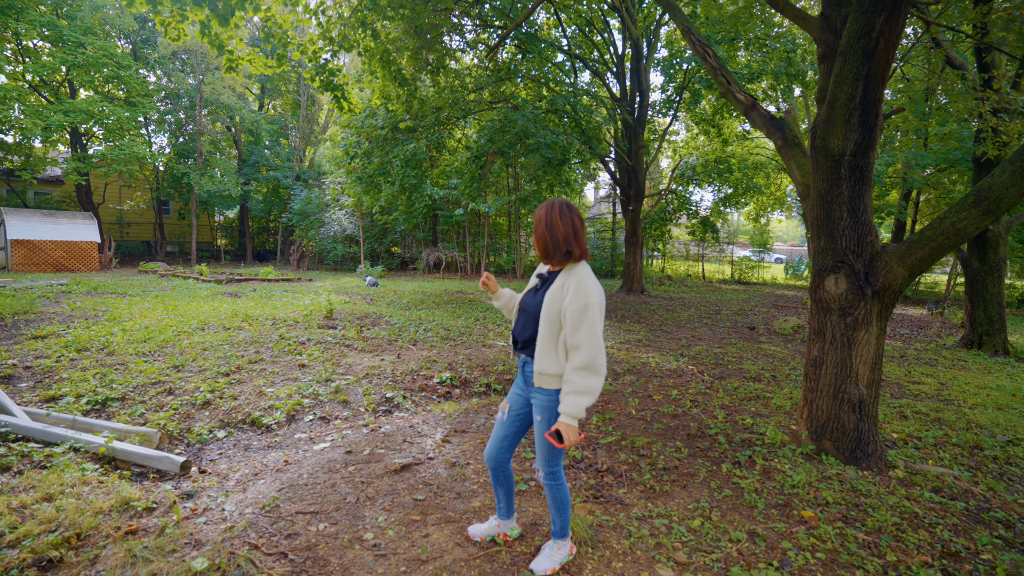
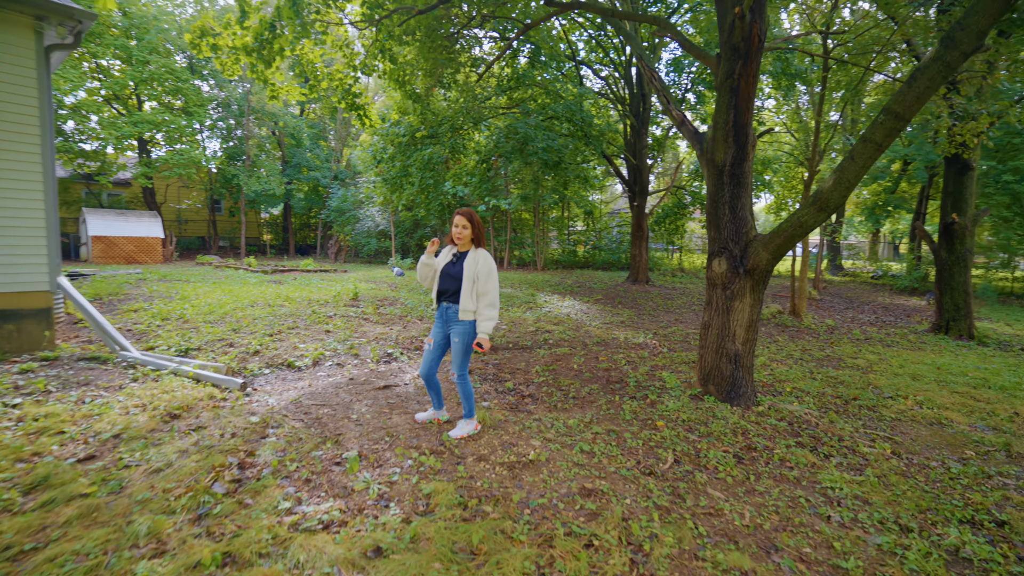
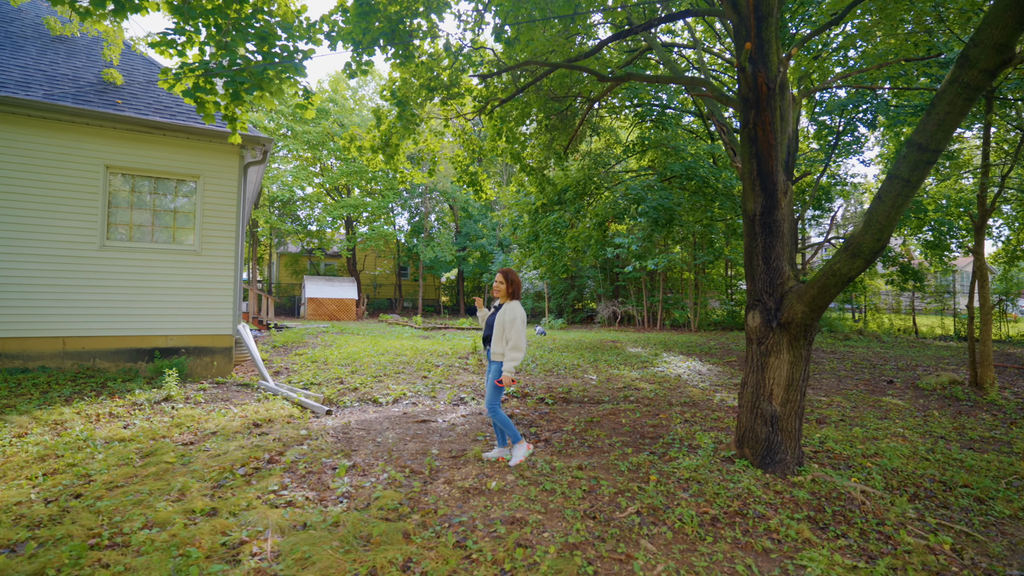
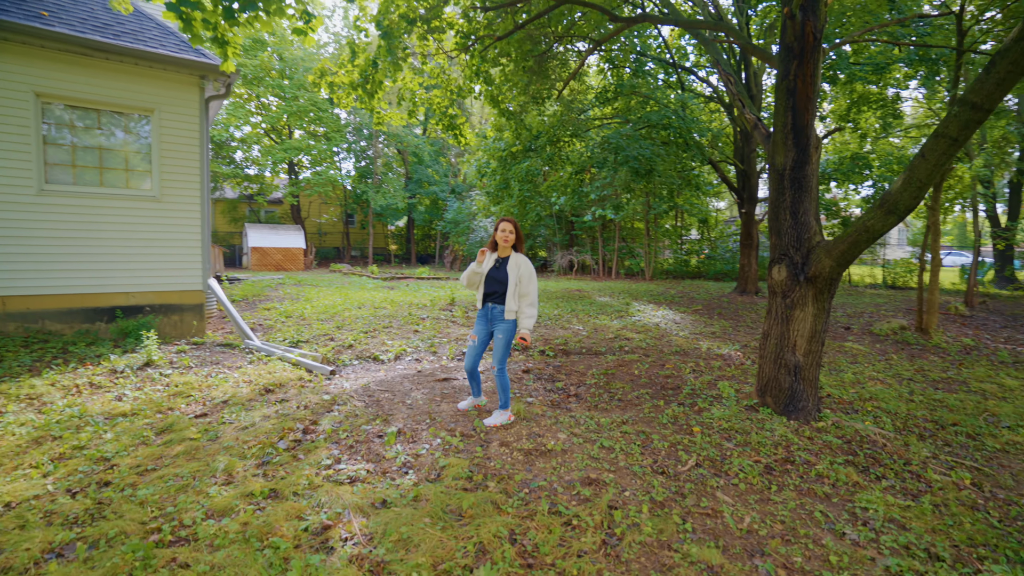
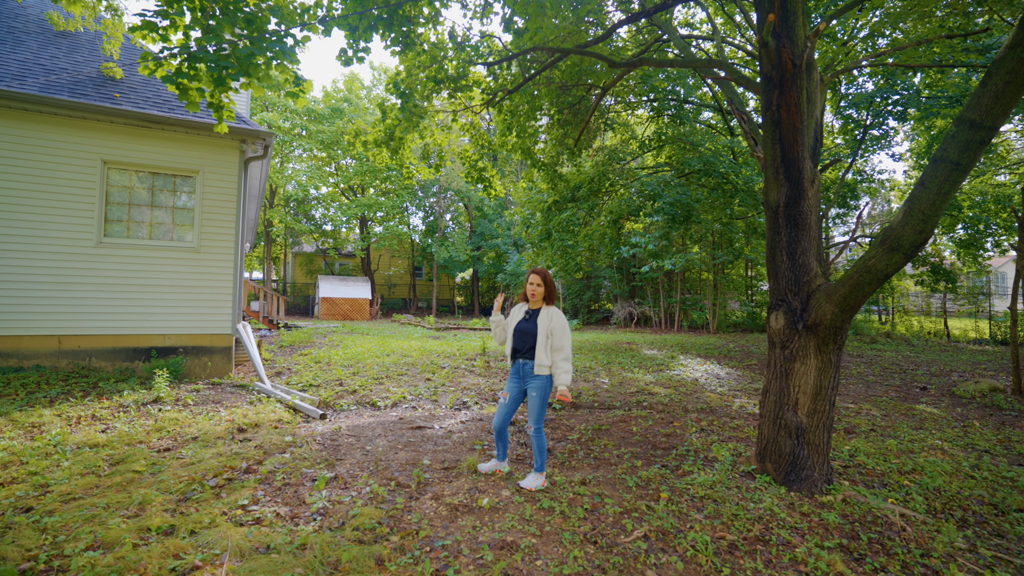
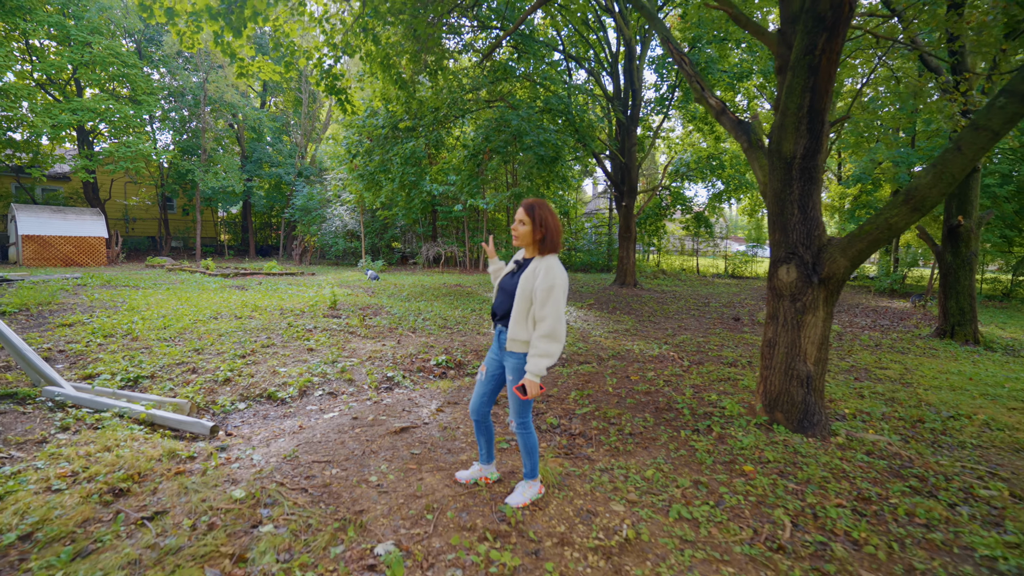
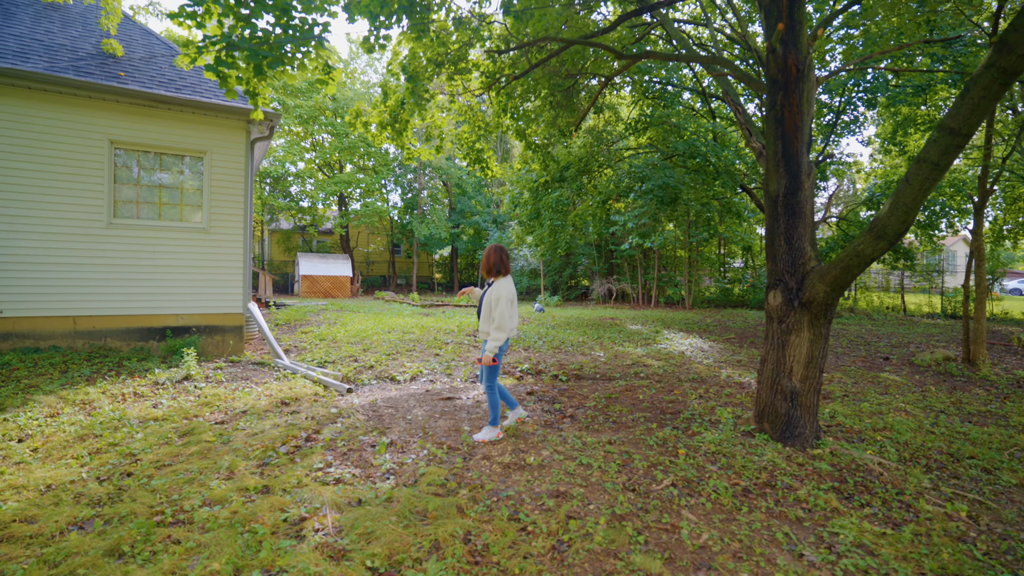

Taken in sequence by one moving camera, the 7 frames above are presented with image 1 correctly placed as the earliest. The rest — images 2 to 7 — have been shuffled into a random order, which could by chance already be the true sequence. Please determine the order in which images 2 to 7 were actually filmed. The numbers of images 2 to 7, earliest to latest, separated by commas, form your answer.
6, 2, 4, 7, 3, 5
